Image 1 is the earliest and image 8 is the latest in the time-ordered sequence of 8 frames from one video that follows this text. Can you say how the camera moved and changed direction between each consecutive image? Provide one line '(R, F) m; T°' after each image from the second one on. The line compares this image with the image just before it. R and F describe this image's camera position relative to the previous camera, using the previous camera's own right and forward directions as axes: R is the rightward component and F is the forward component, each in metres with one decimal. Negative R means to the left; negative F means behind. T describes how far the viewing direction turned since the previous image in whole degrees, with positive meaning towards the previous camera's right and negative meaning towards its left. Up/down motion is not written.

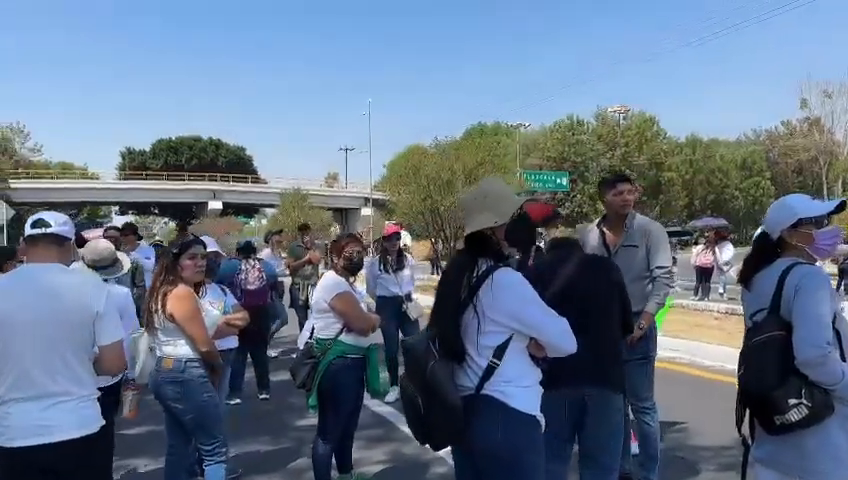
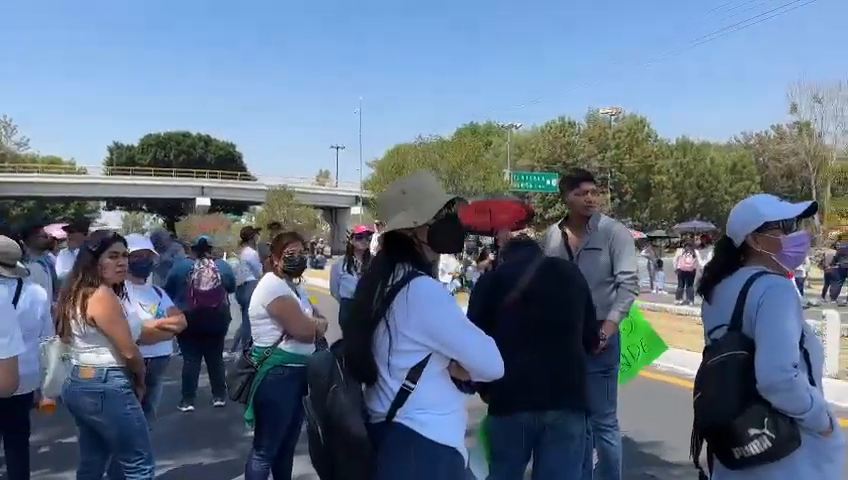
(+0.3, +0.4) m; +1°
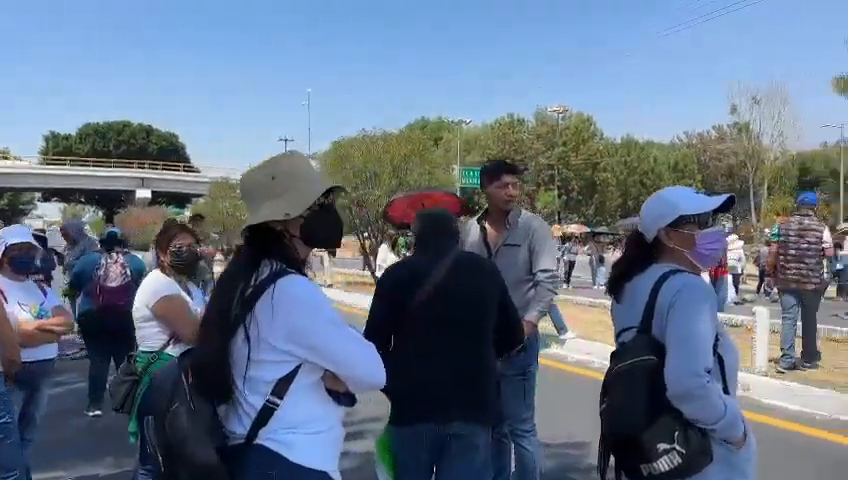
(+0.3, +0.3) m; +4°
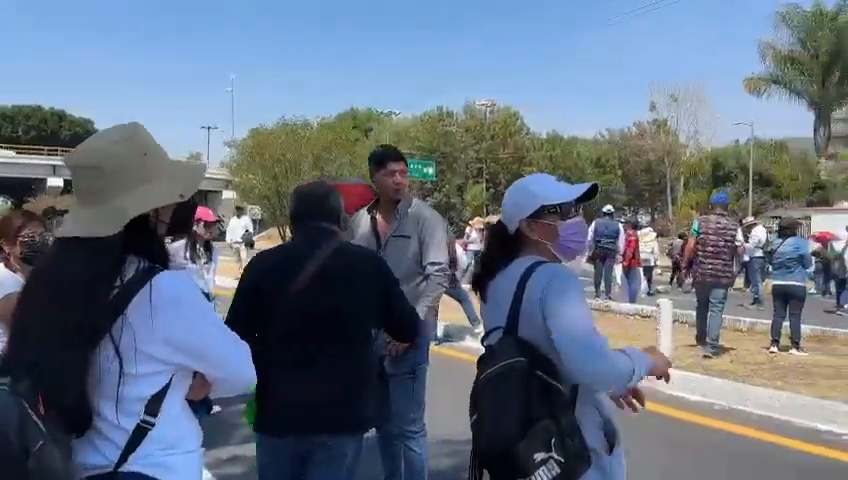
(+0.3, +0.2) m; +6°
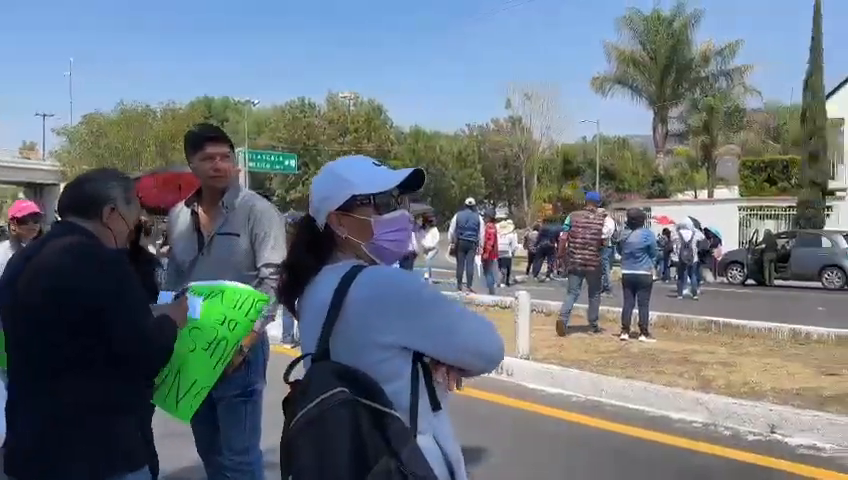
(+0.2, +0.5) m; +11°
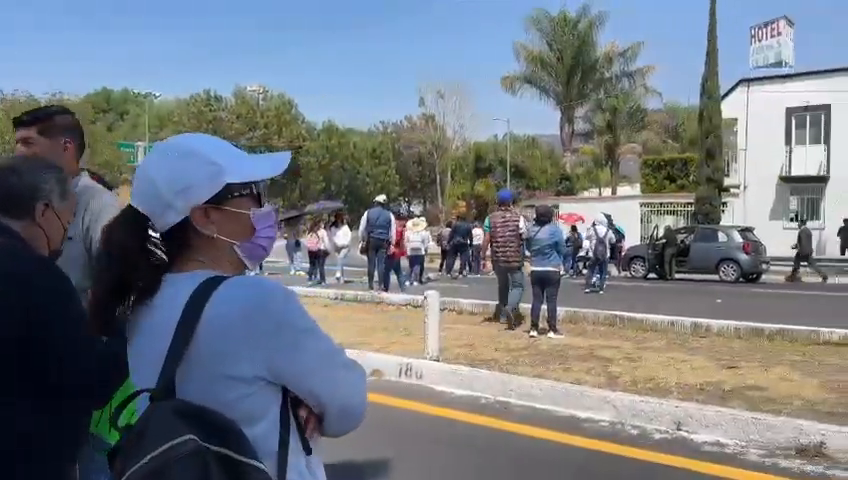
(+0.1, +0.3) m; +7°
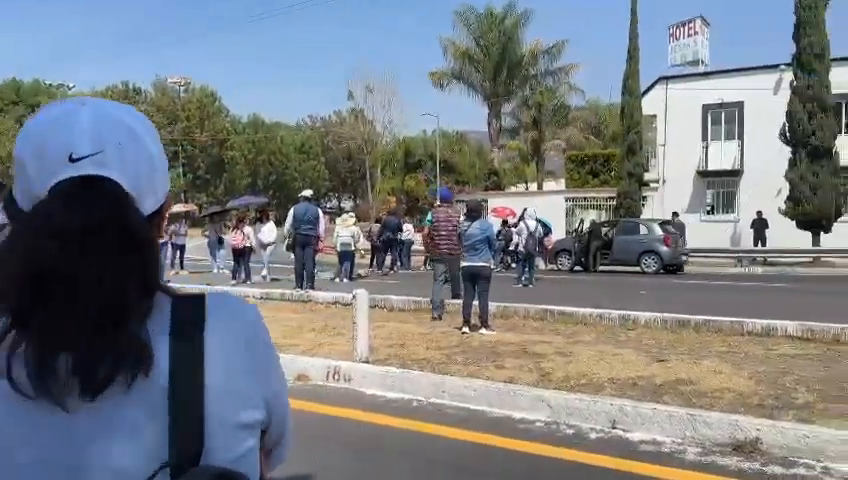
(0.0, +0.3) m; +6°
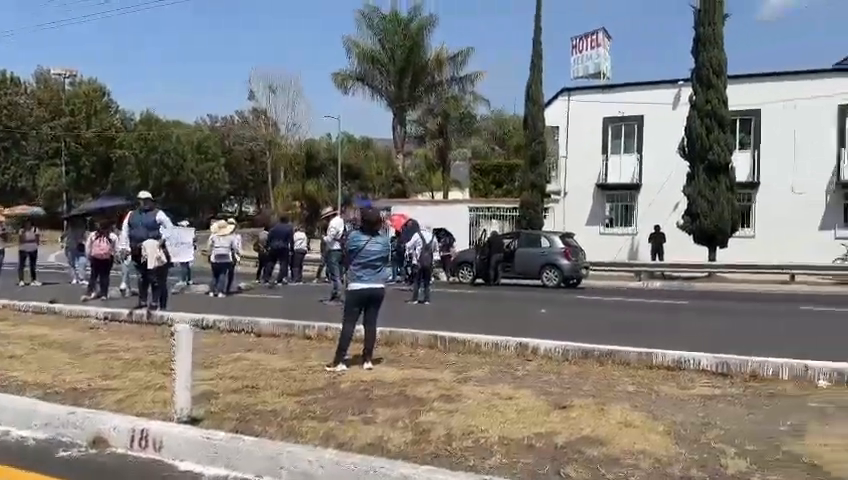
(+0.5, +1.6) m; +8°
